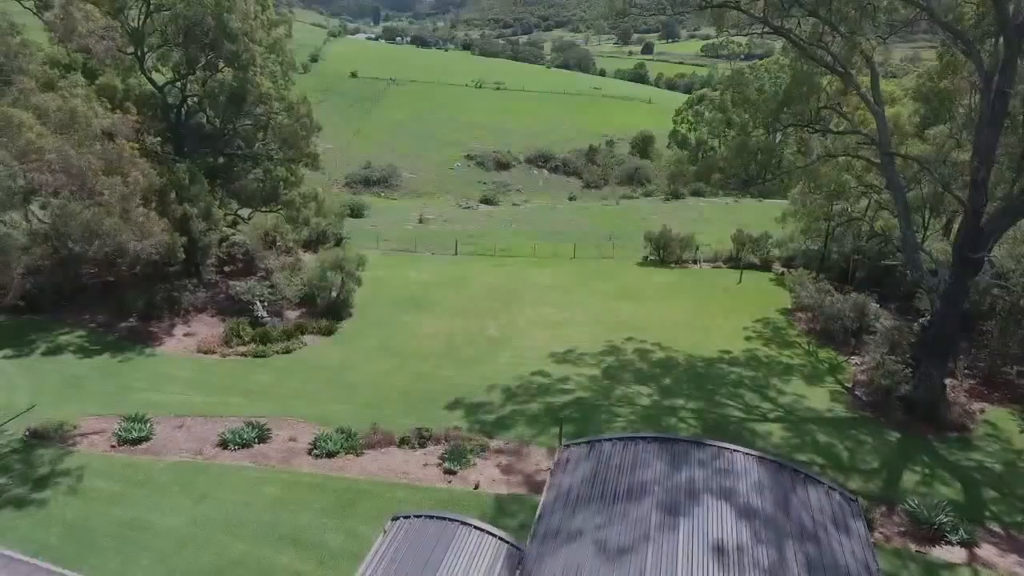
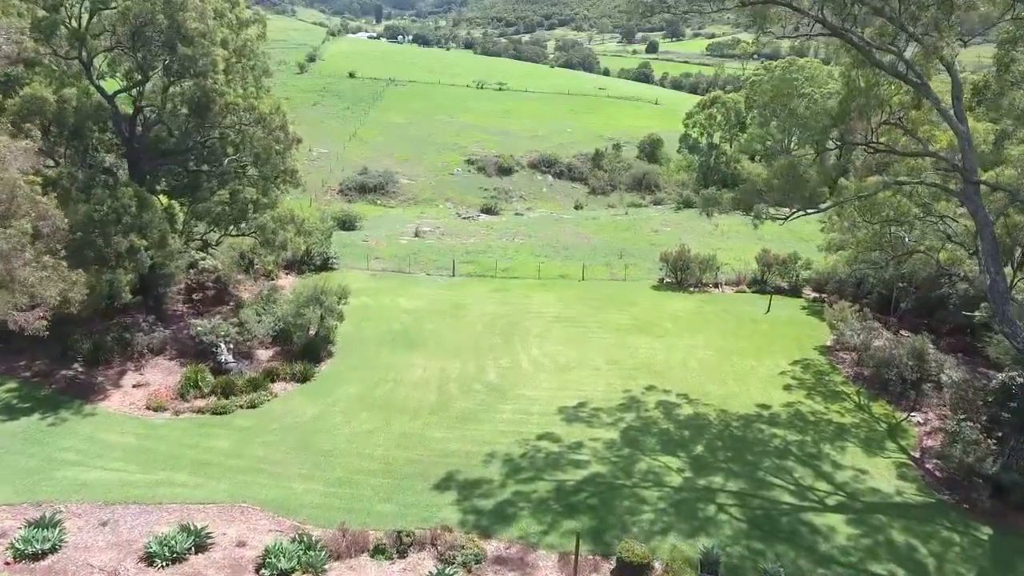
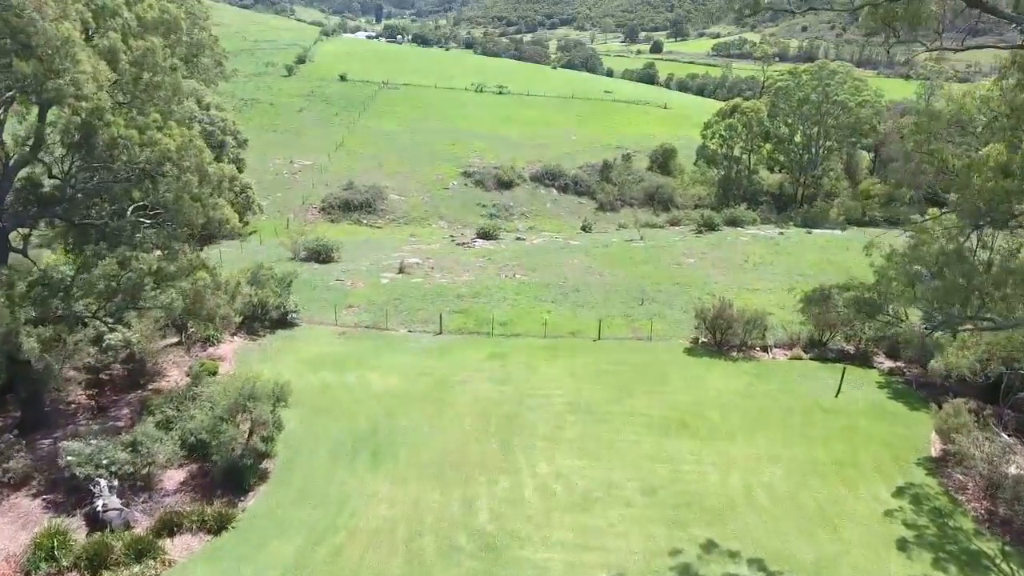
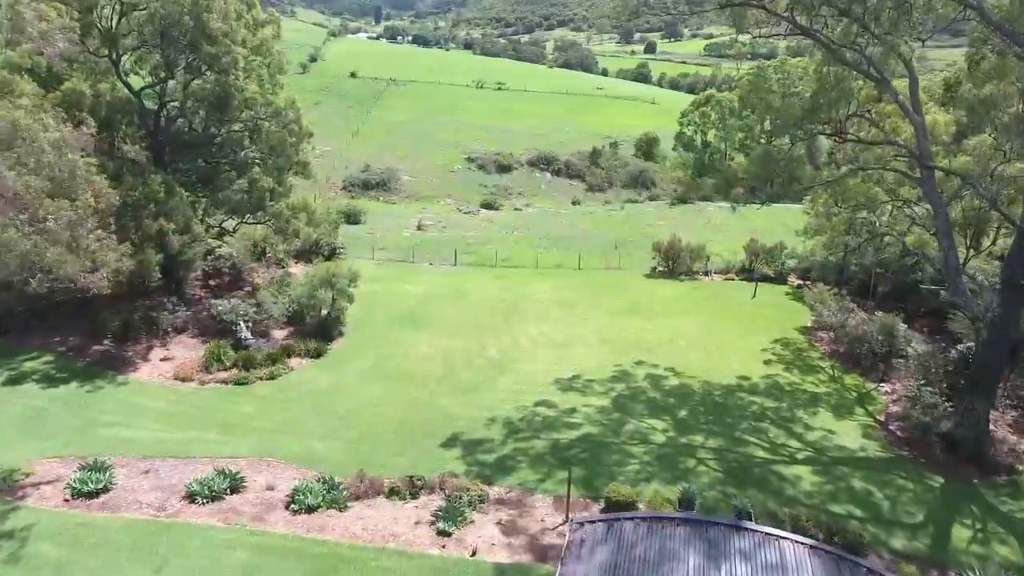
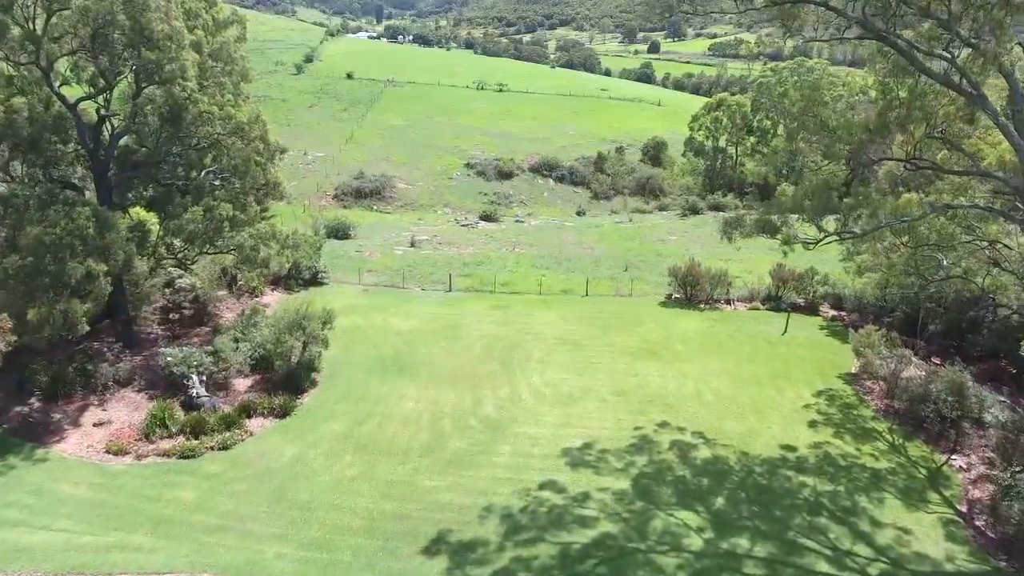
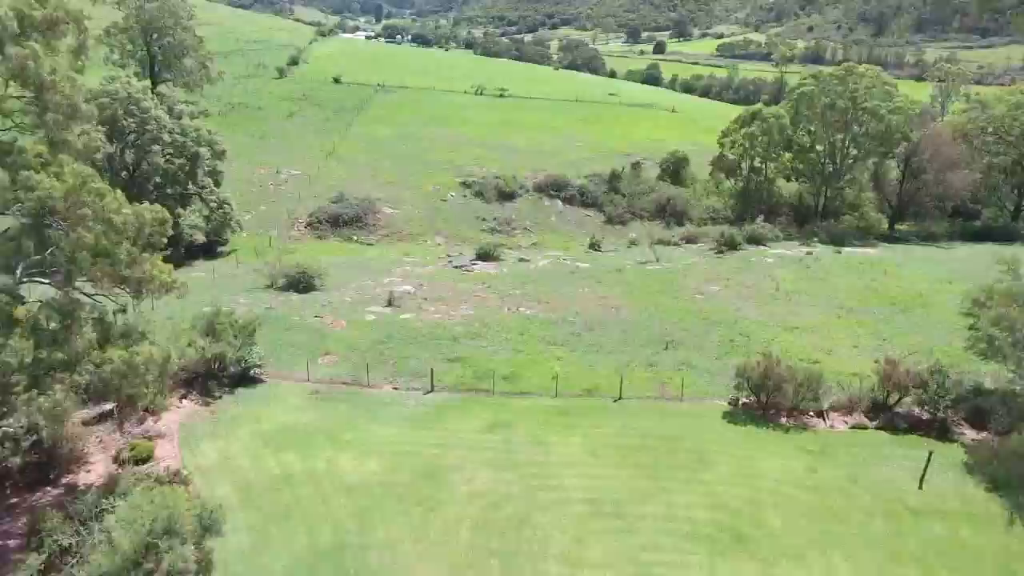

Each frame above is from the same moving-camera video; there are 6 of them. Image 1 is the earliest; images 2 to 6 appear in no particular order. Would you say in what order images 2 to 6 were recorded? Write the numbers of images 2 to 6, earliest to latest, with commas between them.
4, 2, 5, 3, 6
